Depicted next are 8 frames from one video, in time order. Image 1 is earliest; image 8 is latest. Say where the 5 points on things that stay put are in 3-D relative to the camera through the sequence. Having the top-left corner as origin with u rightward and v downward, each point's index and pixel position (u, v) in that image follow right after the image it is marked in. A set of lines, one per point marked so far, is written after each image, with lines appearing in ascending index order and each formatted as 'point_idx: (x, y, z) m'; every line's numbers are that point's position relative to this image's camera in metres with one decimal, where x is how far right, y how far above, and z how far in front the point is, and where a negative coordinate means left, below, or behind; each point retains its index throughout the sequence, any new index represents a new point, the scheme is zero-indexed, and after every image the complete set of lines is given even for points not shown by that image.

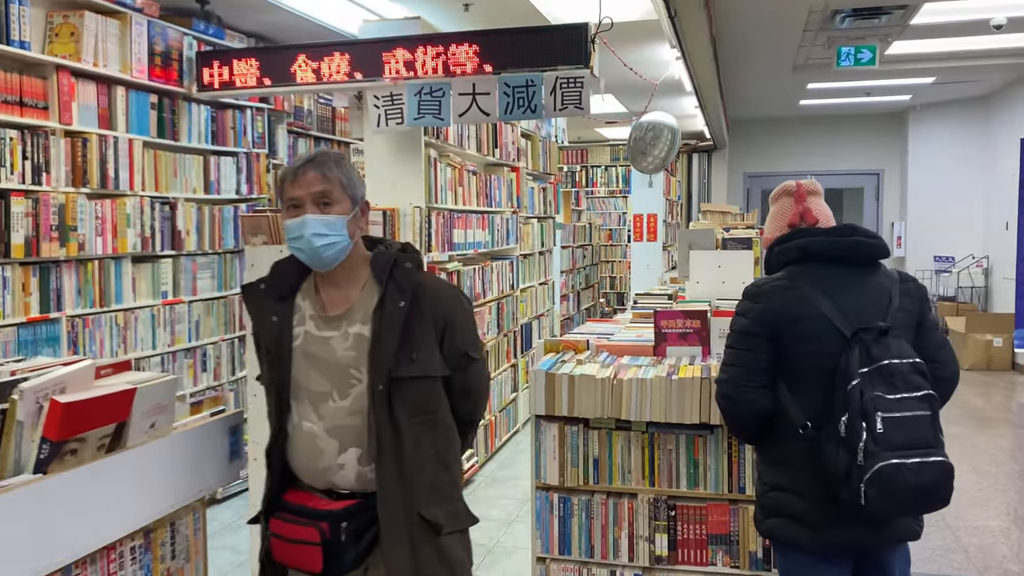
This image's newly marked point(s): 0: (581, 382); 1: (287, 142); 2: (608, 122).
0: (+0.2, -0.3, +2.8) m
1: (-1.5, +0.9, +5.4) m
2: (+1.0, +1.8, +8.9) m
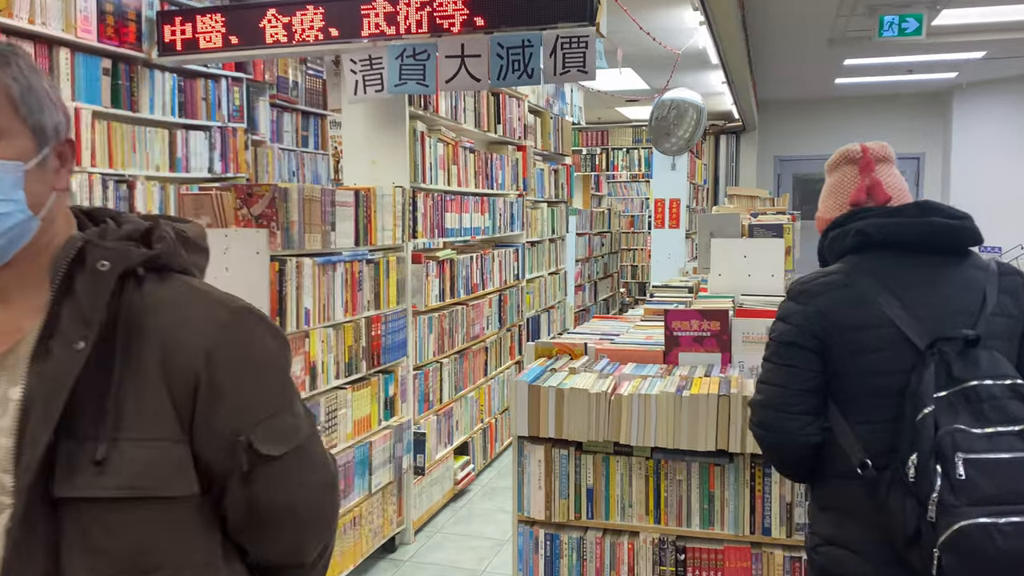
0: (+0.2, -0.3, +2.3) m
1: (-1.4, +1.0, +4.9) m
2: (+1.2, +1.9, +8.4) m
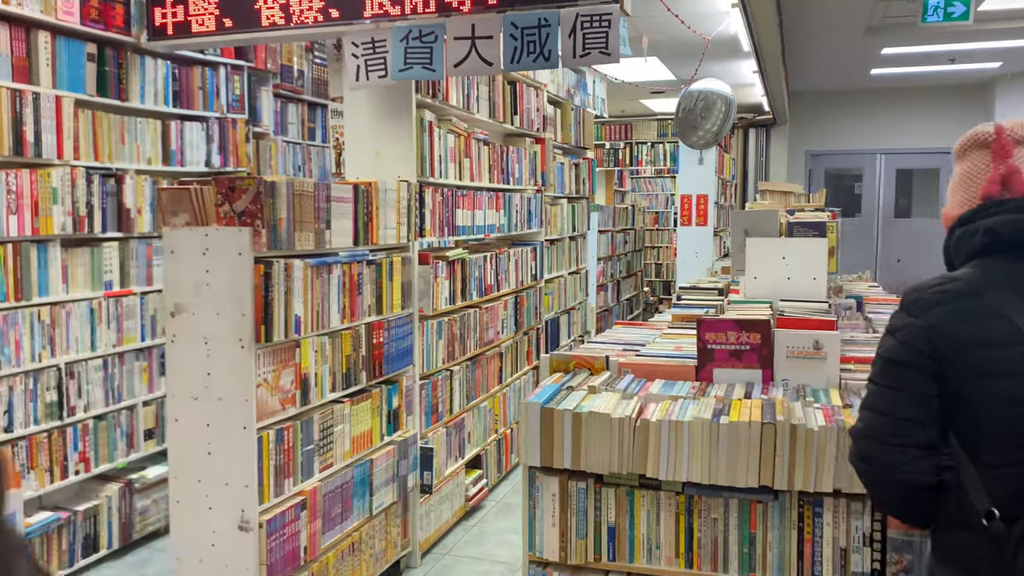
0: (+0.2, -0.3, +2.0) m
1: (-1.3, +1.0, +4.7) m
2: (+1.4, +1.9, +8.0) m
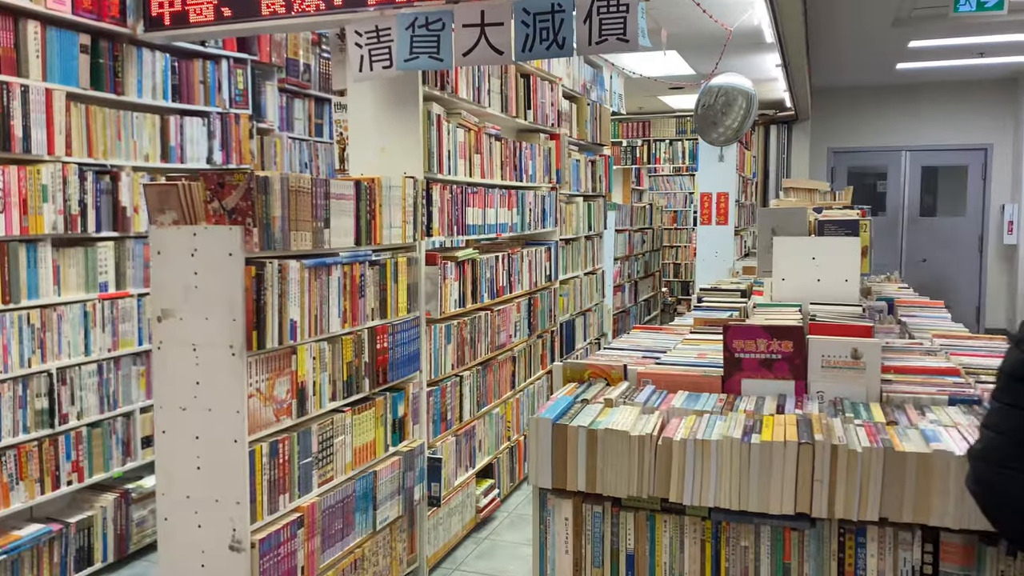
0: (+0.2, -0.3, +1.8) m
1: (-1.3, +1.0, +4.5) m
2: (+1.5, +1.9, +7.8) m
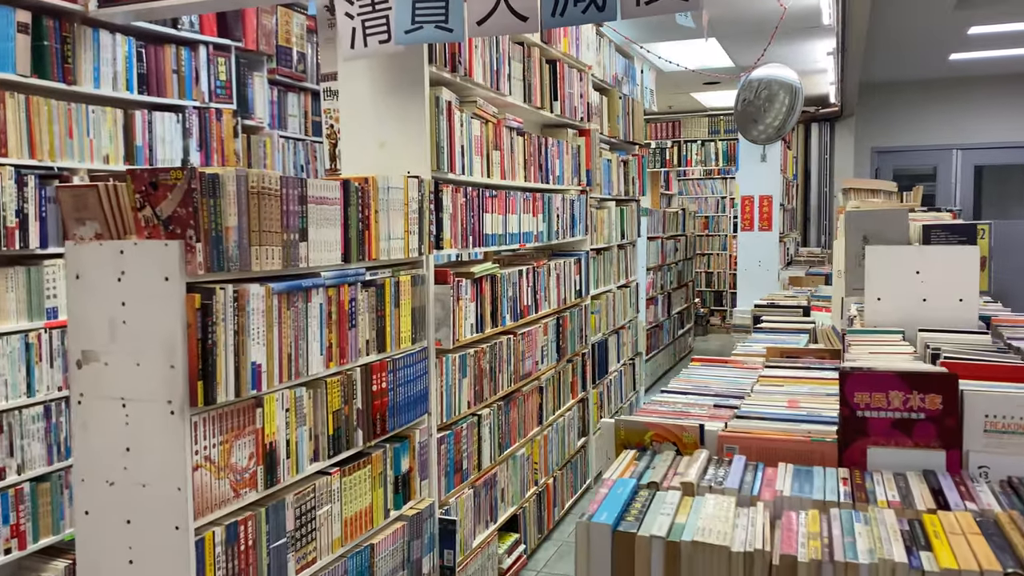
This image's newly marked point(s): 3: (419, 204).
0: (+0.3, -0.4, +1.2) m
1: (-1.2, +0.9, +3.9) m
2: (+1.7, +1.8, +7.2) m
3: (-0.3, +0.3, +2.6) m
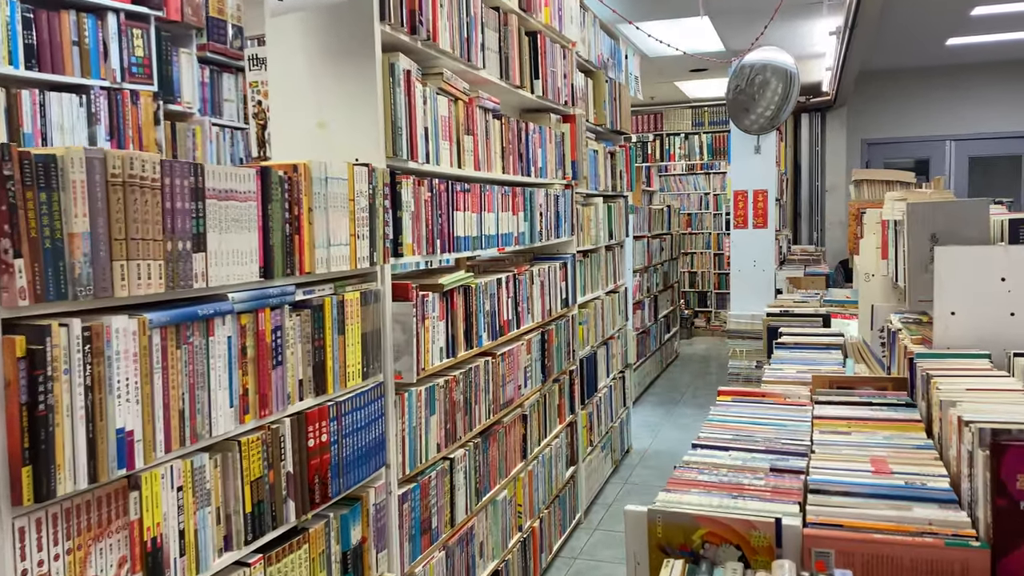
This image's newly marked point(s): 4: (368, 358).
0: (+0.3, -0.4, +0.7) m
1: (-1.3, +0.8, +3.4) m
2: (+1.5, +1.8, +6.7) m
3: (-0.3, +0.2, +2.0) m
4: (-0.3, -0.2, +2.0) m
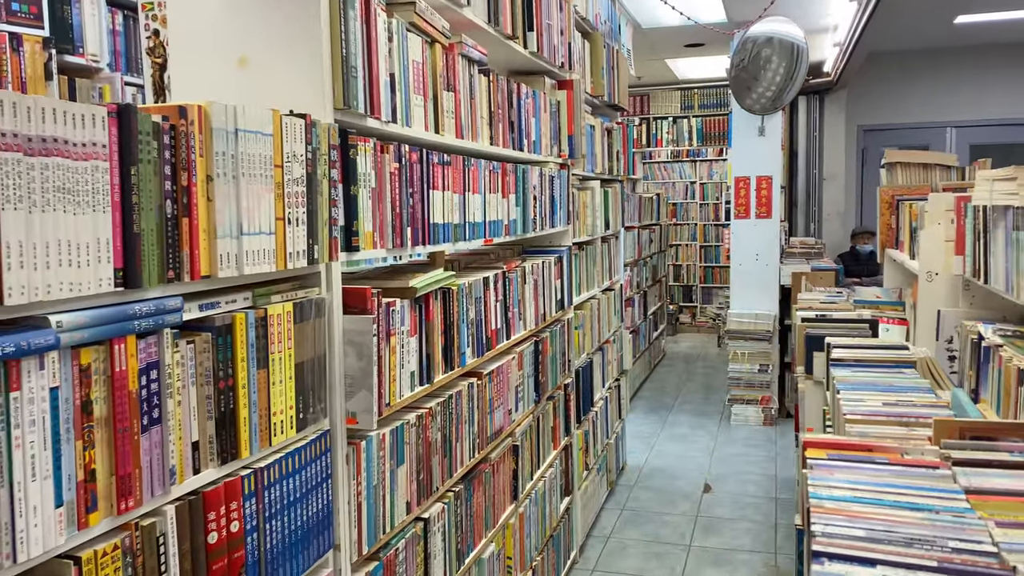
0: (+0.3, -0.5, +0.1) m
1: (-1.3, +0.9, +2.7) m
2: (+1.3, +1.8, +6.1) m
3: (-0.3, +0.2, +1.4) m
4: (-0.3, -0.2, +1.4) m
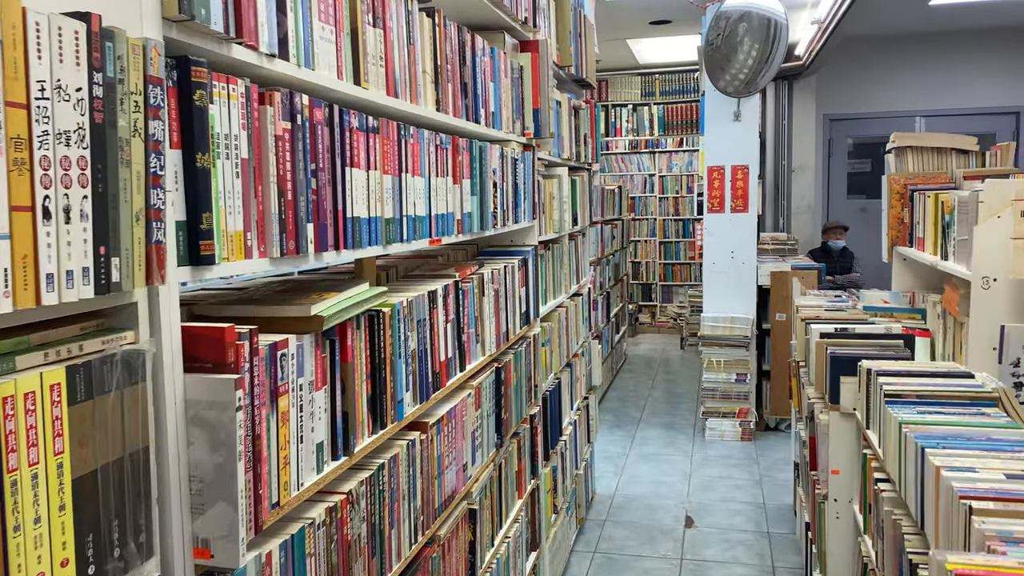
0: (+0.4, -0.5, -0.5) m
1: (-1.4, +0.8, +2.0) m
2: (+1.0, +1.8, +5.5) m
3: (-0.4, +0.2, +0.7) m
4: (-0.4, -0.2, +0.8) m
